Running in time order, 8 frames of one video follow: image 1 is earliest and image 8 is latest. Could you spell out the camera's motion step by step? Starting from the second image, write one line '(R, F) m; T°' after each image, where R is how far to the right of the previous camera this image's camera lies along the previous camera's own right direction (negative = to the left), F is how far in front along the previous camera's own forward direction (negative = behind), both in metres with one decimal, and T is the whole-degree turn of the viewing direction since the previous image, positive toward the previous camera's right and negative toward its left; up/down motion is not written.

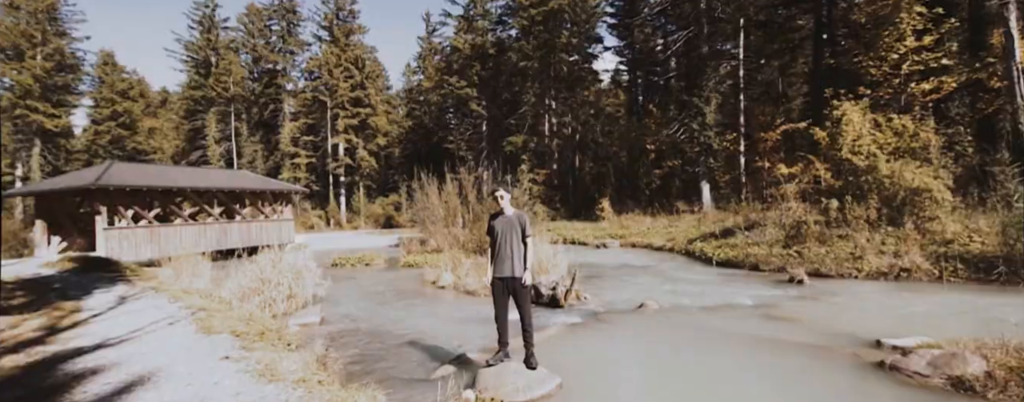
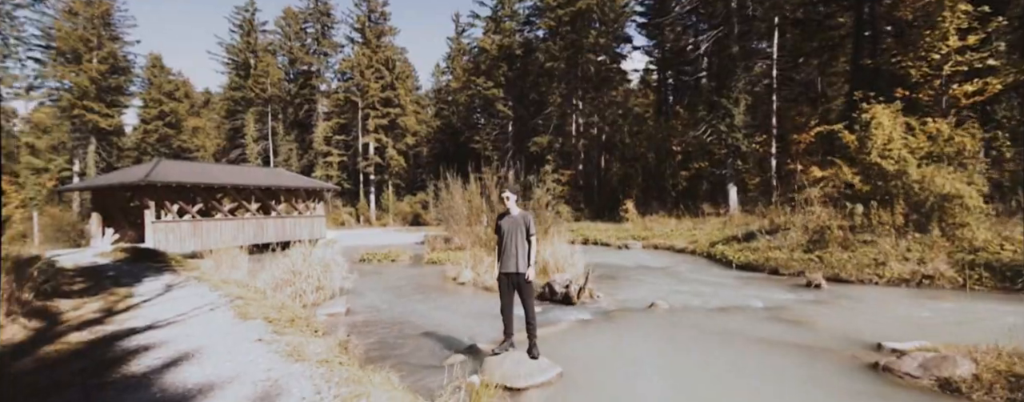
(+0.2, -0.3) m; -3°
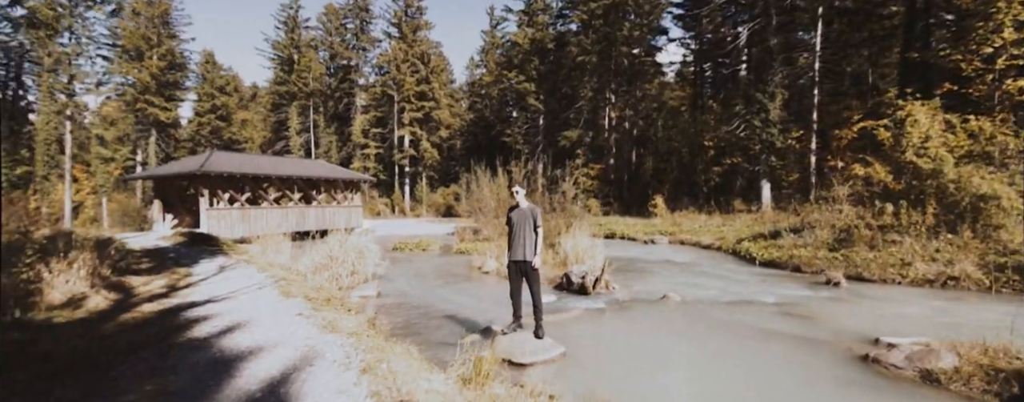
(+0.3, -0.5) m; -4°
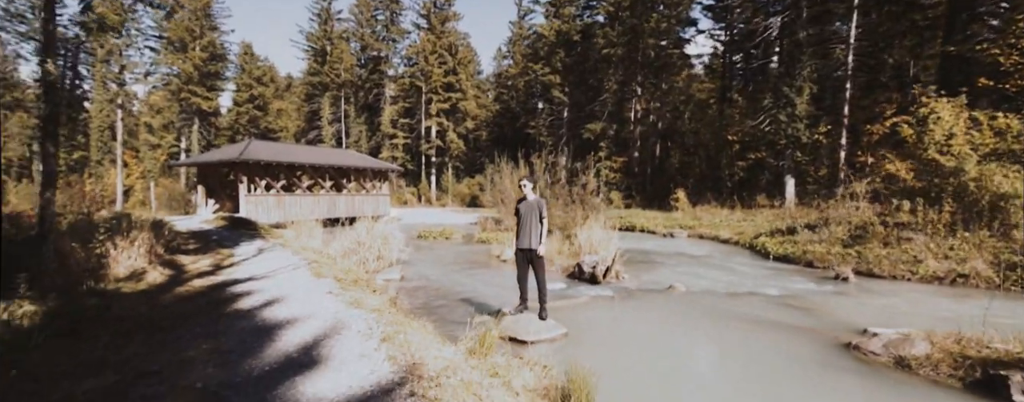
(+0.2, -0.5) m; -3°
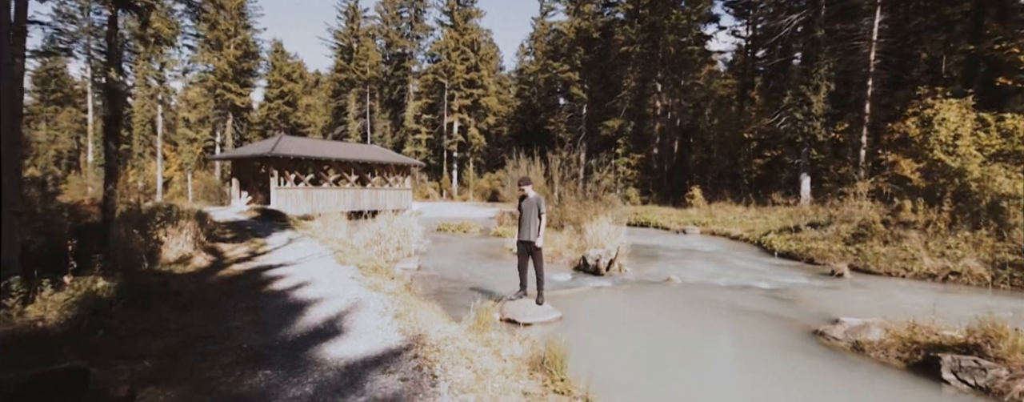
(+0.3, -0.7) m; -3°
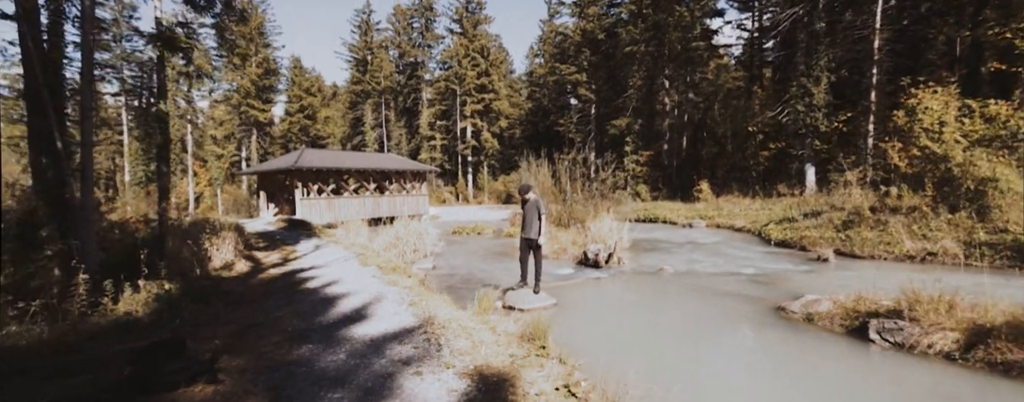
(+0.3, -0.9) m; -2°
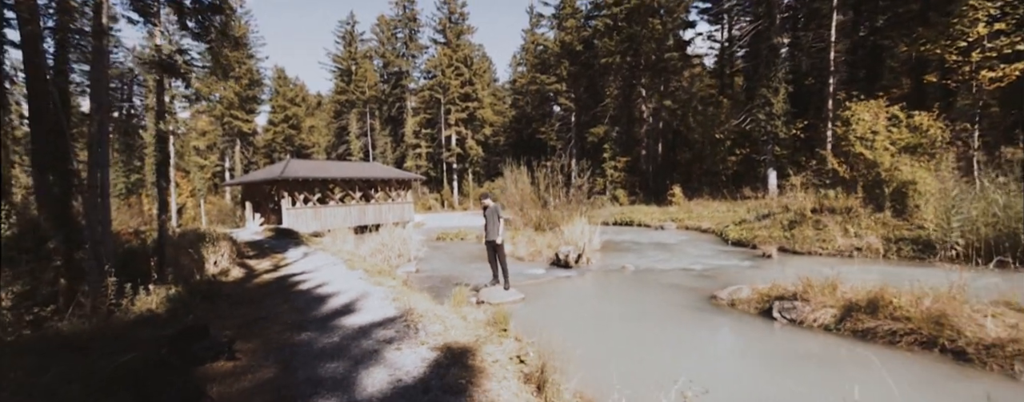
(+0.3, -1.0) m; +2°
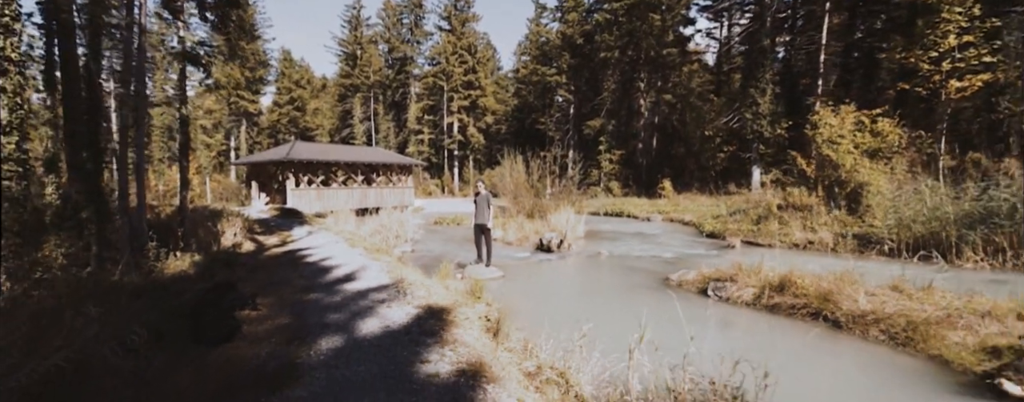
(+0.4, -1.1) m; 0°
